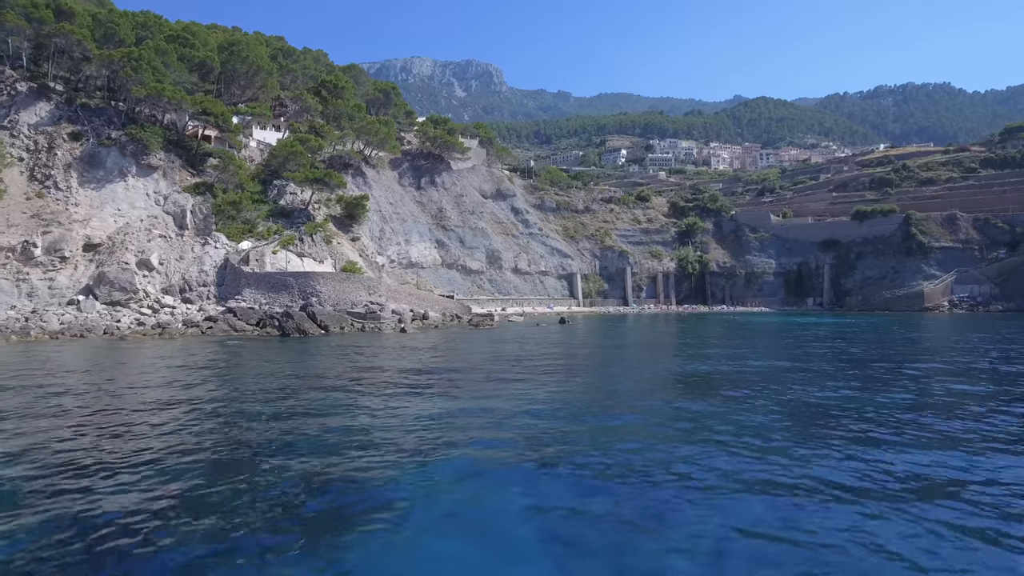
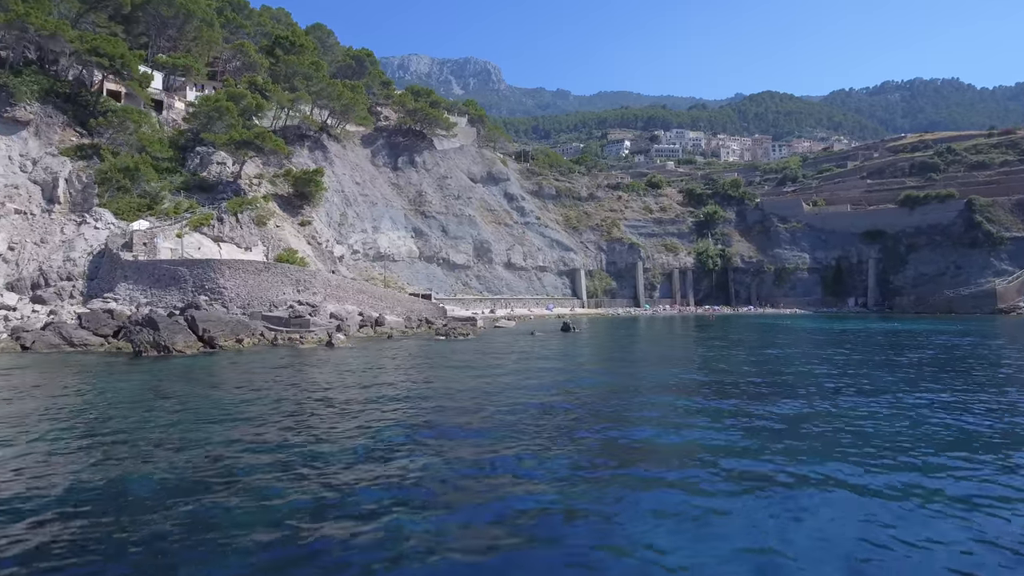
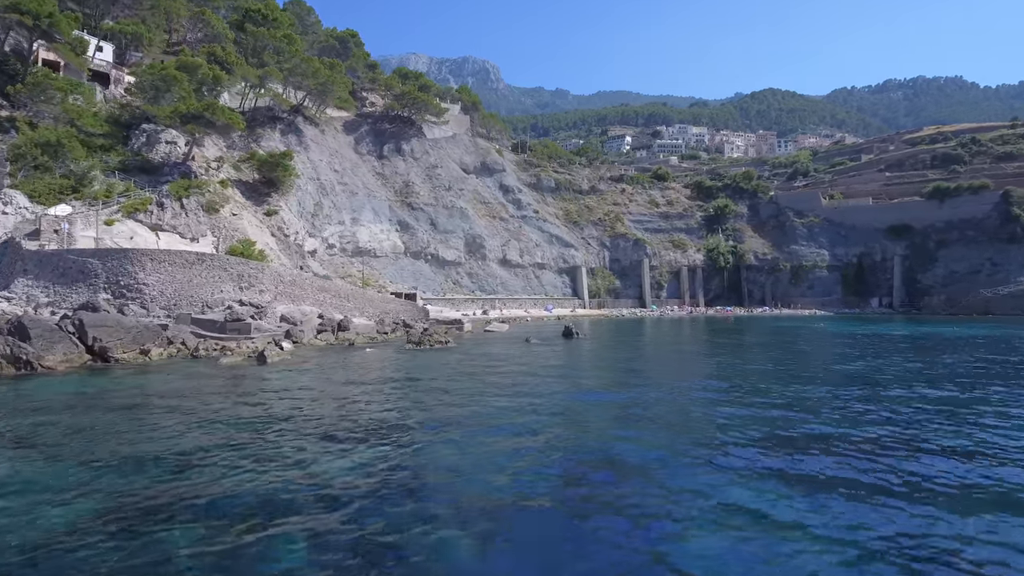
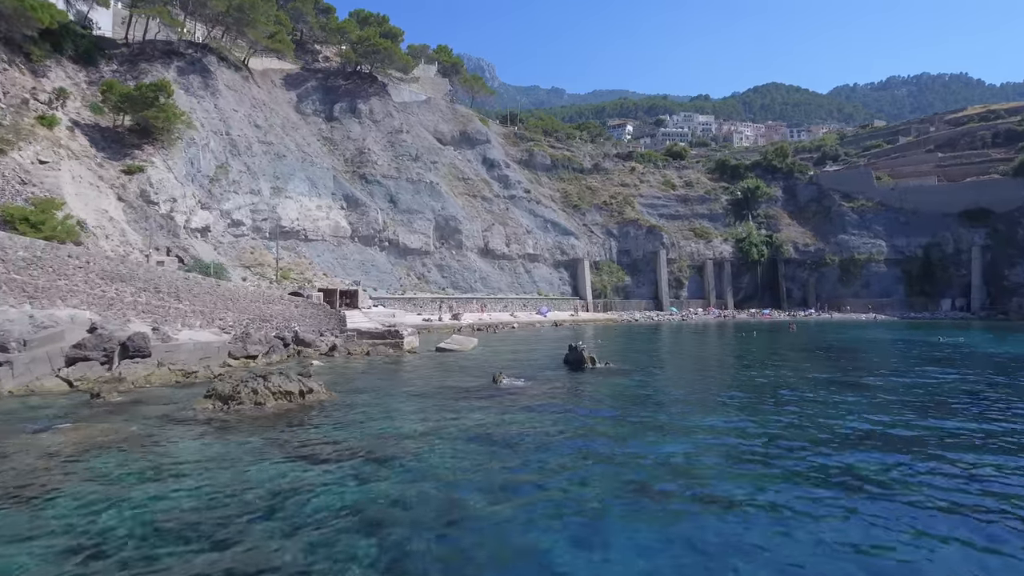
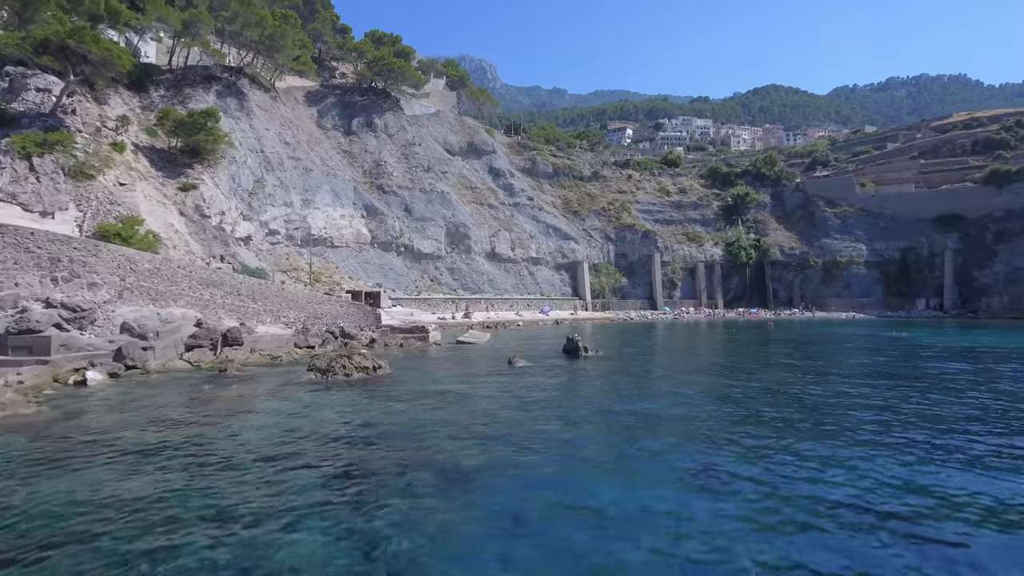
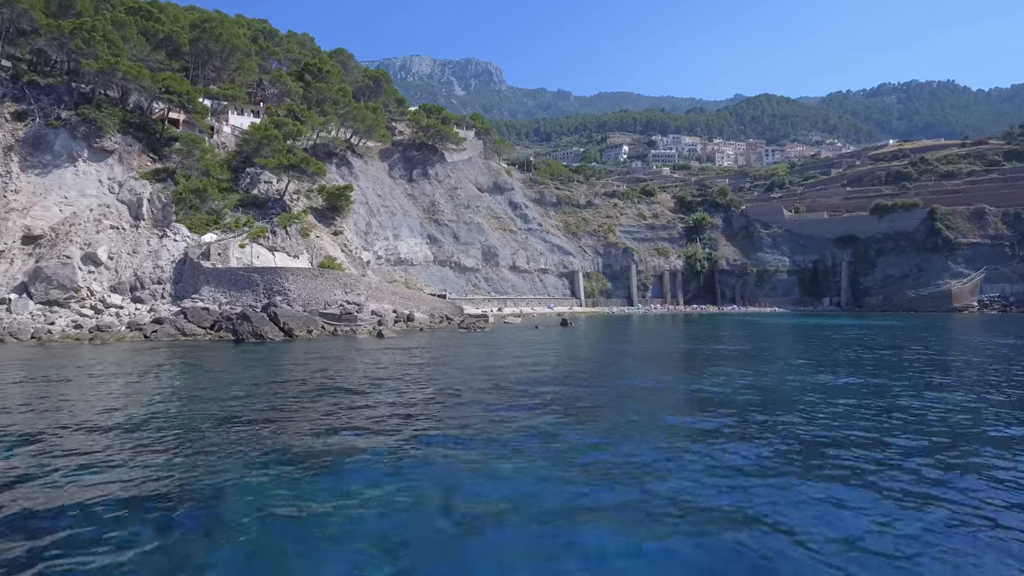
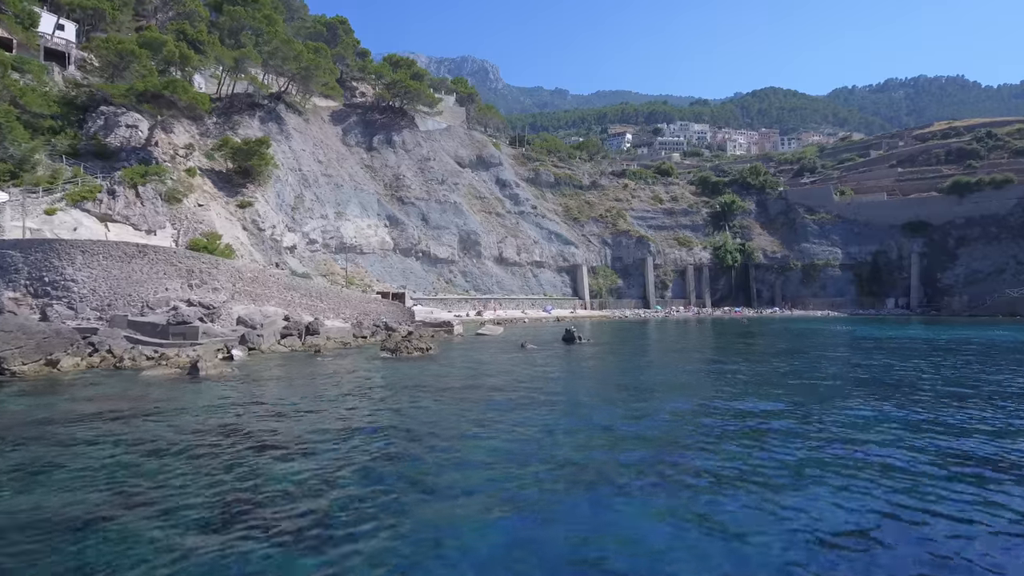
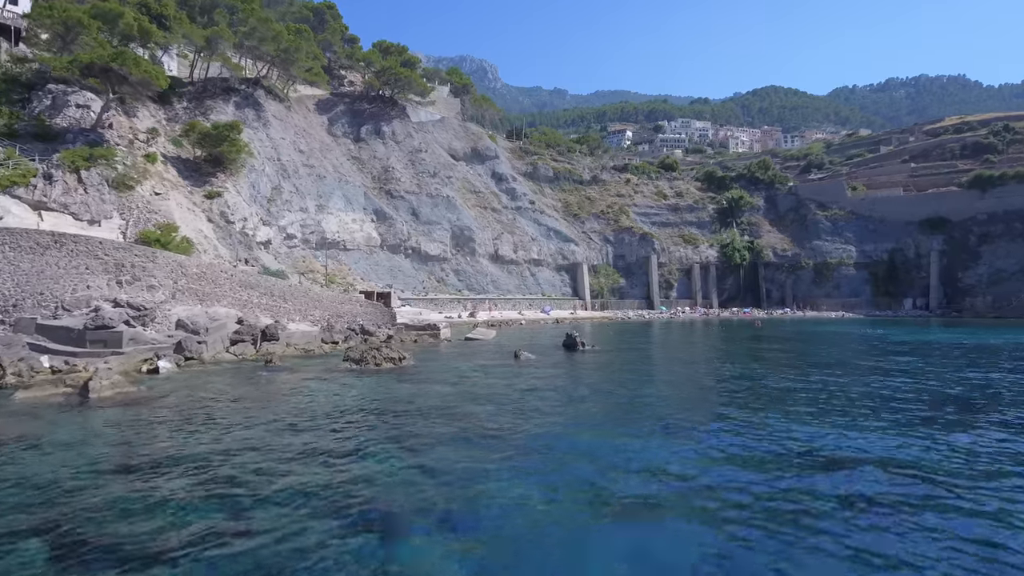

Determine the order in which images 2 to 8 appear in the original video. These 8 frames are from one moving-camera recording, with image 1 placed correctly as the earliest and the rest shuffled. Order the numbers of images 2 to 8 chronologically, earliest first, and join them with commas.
6, 2, 3, 7, 8, 5, 4
